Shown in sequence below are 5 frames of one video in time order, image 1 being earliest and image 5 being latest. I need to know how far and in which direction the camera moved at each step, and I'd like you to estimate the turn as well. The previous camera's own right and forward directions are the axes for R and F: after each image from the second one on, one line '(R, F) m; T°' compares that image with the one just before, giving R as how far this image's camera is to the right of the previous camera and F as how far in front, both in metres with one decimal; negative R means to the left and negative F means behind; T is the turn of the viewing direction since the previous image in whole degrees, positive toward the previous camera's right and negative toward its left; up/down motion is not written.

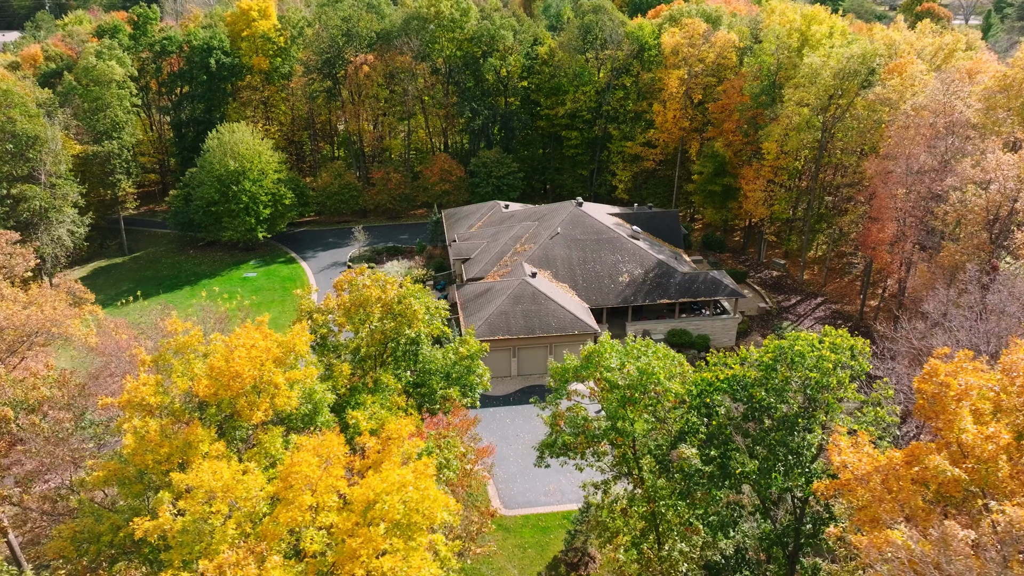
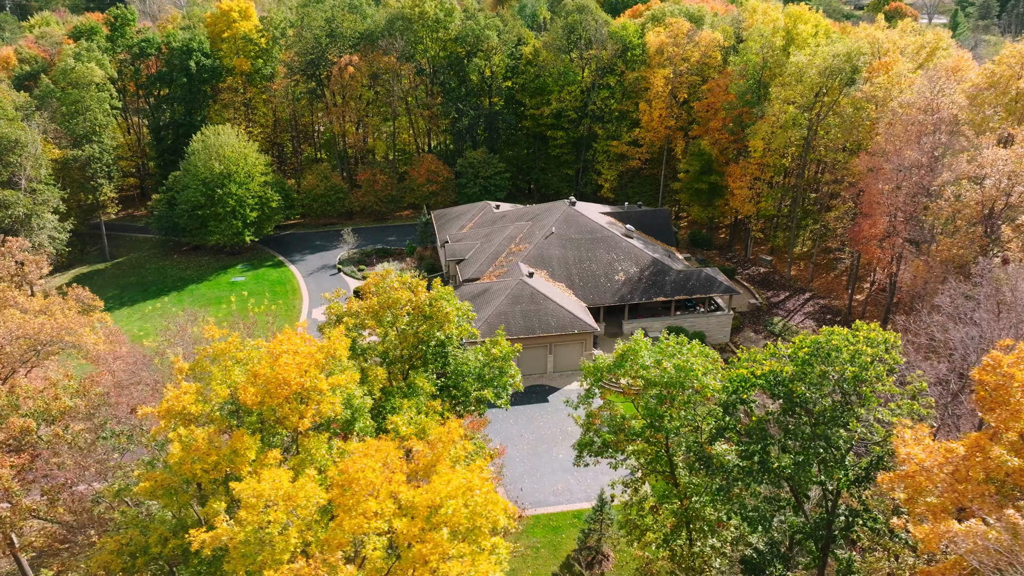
(-1.2, +0.1) m; +2°
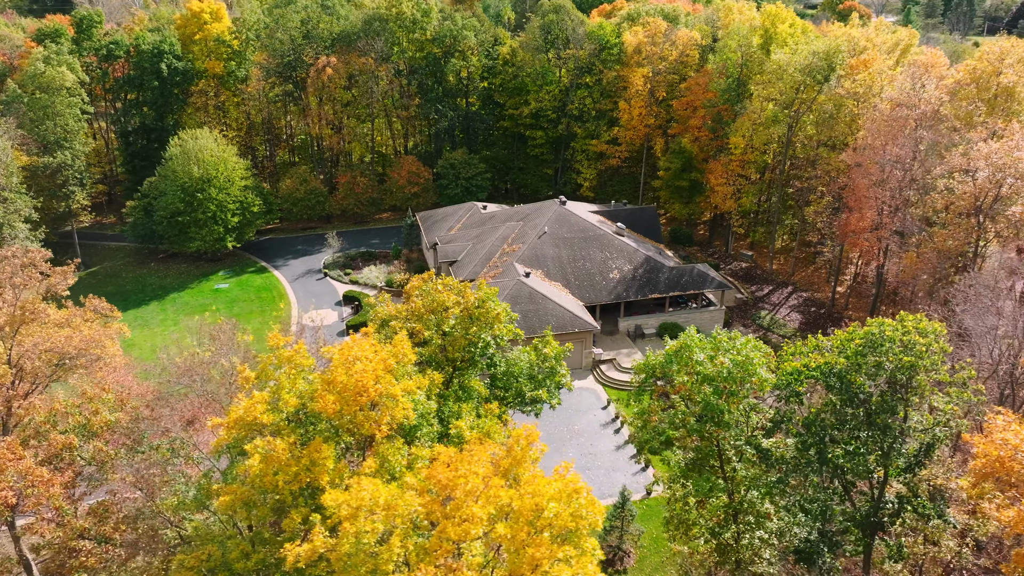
(-1.8, +0.1) m; +2°
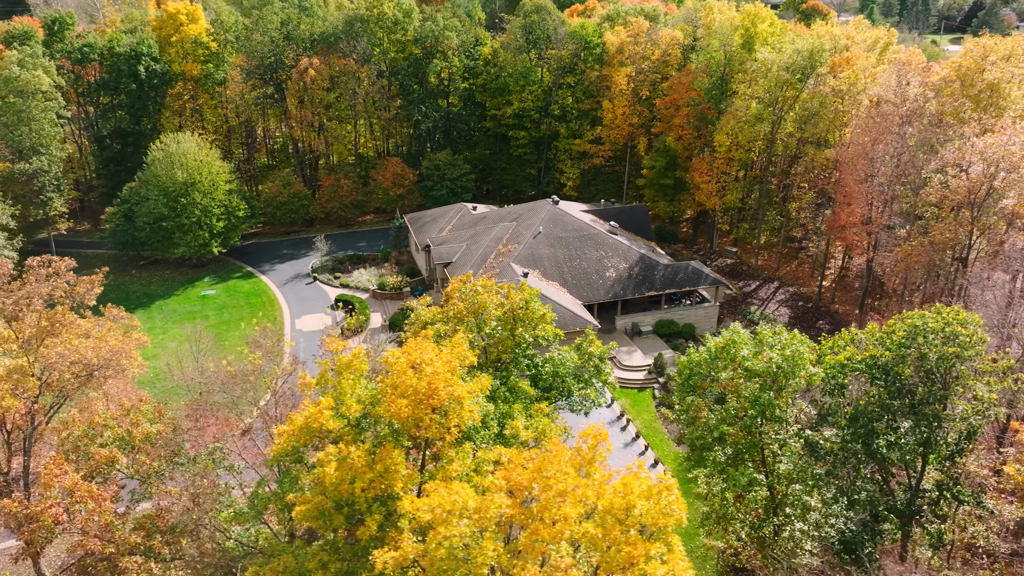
(-1.6, +0.1) m; +2°
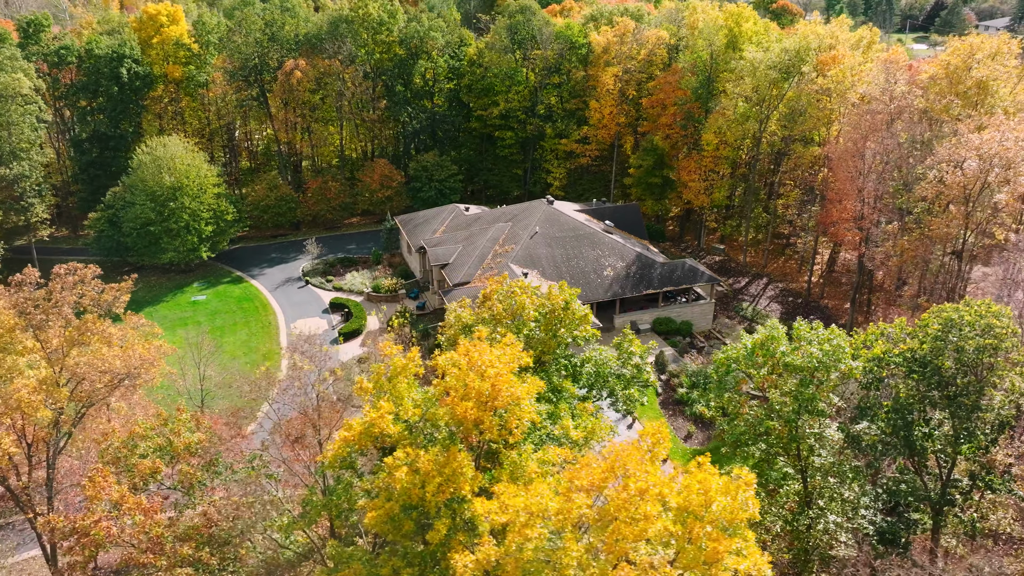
(-1.4, 0.0) m; +2°
